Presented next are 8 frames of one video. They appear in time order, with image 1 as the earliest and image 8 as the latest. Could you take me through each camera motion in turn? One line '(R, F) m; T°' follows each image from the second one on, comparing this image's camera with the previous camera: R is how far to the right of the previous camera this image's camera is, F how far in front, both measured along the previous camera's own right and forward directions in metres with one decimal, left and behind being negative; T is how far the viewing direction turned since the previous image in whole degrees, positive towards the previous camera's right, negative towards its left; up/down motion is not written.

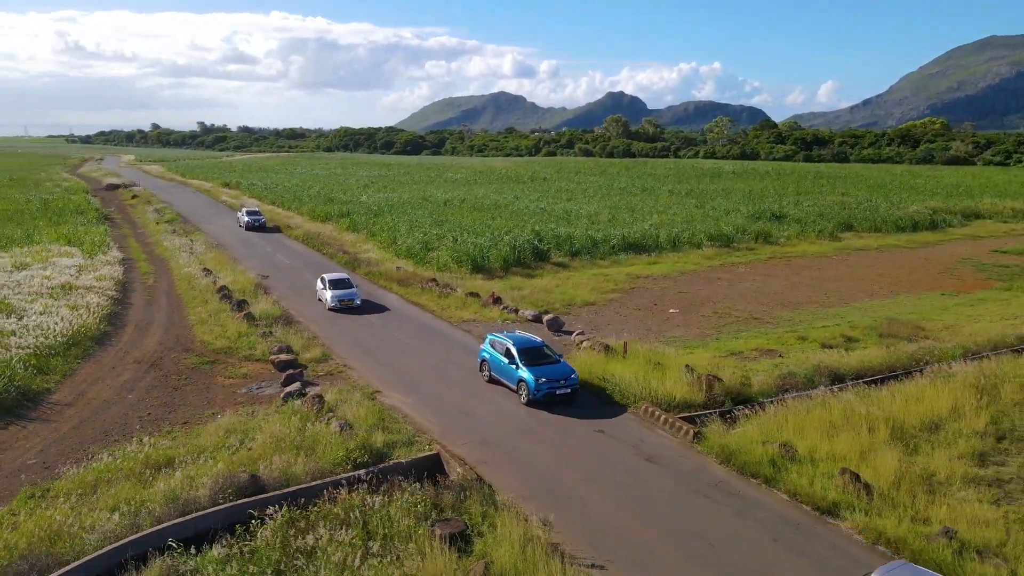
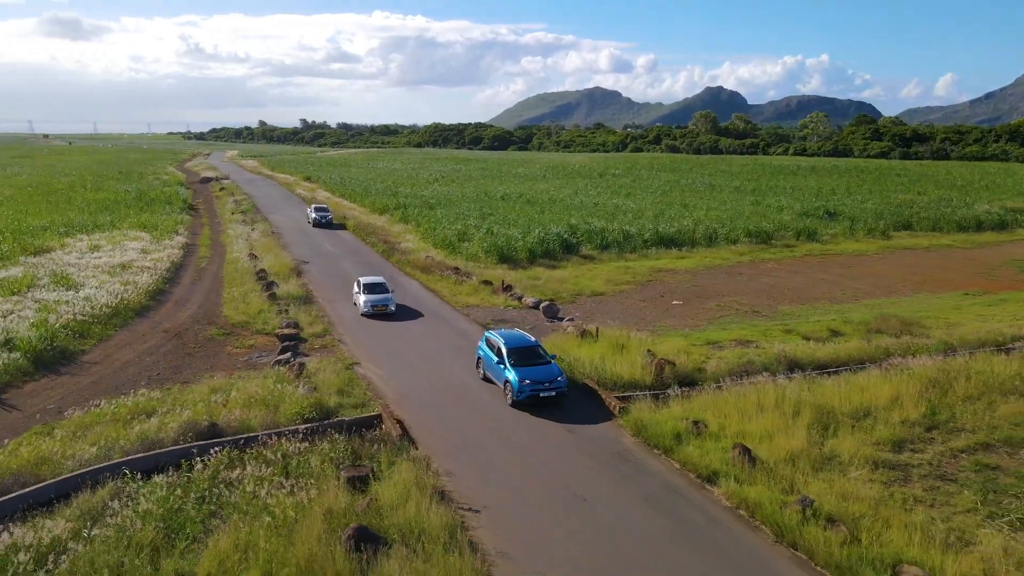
(+3.4, -1.3) m; -7°
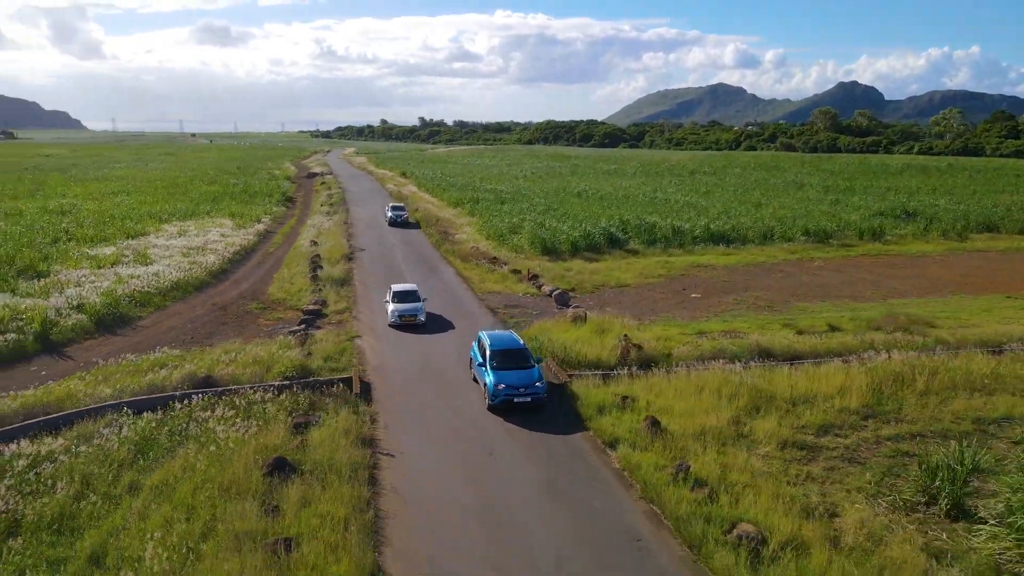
(+3.8, -1.4) m; -9°
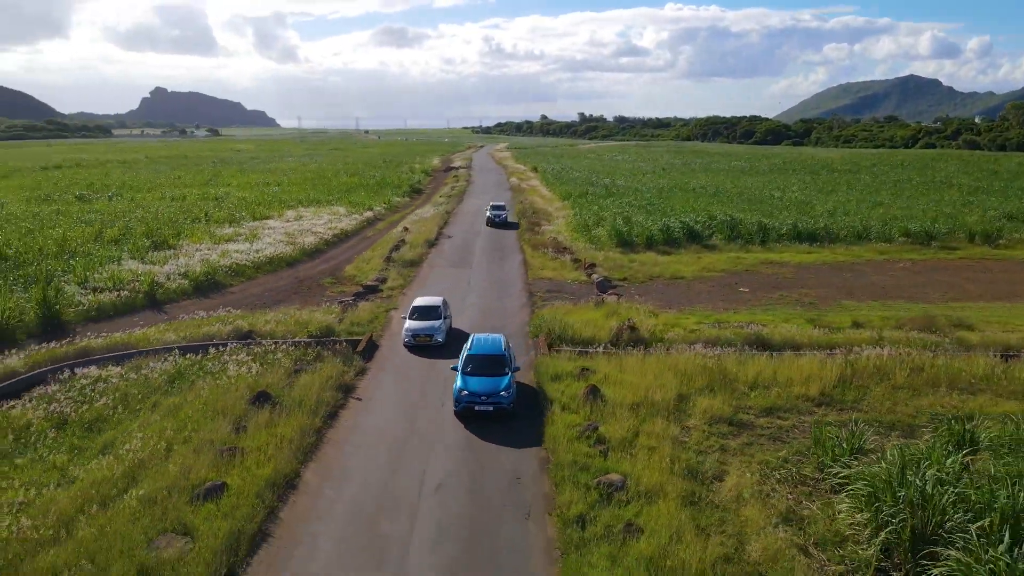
(+4.5, -1.6) m; -12°
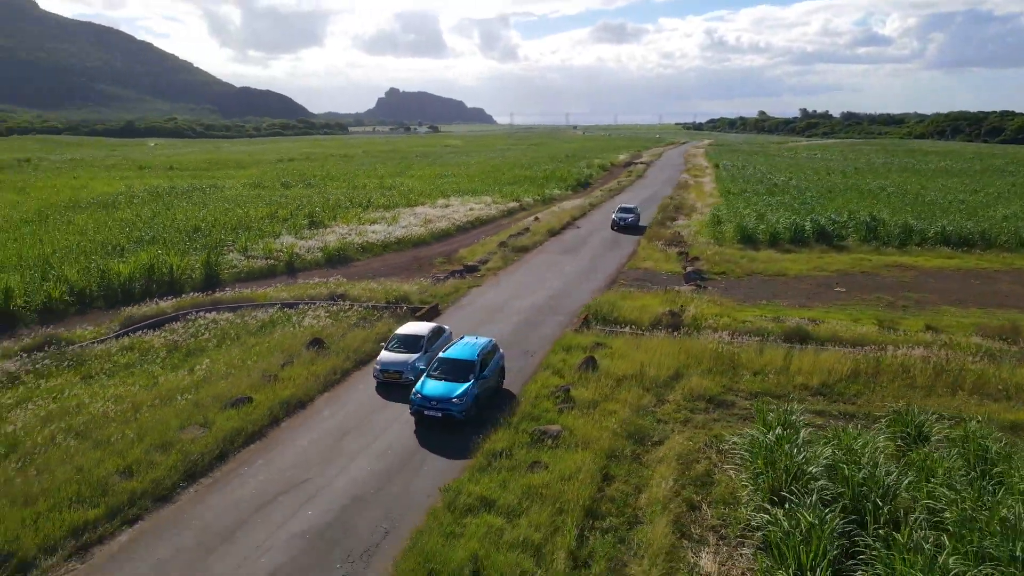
(+4.8, -1.5) m; -15°
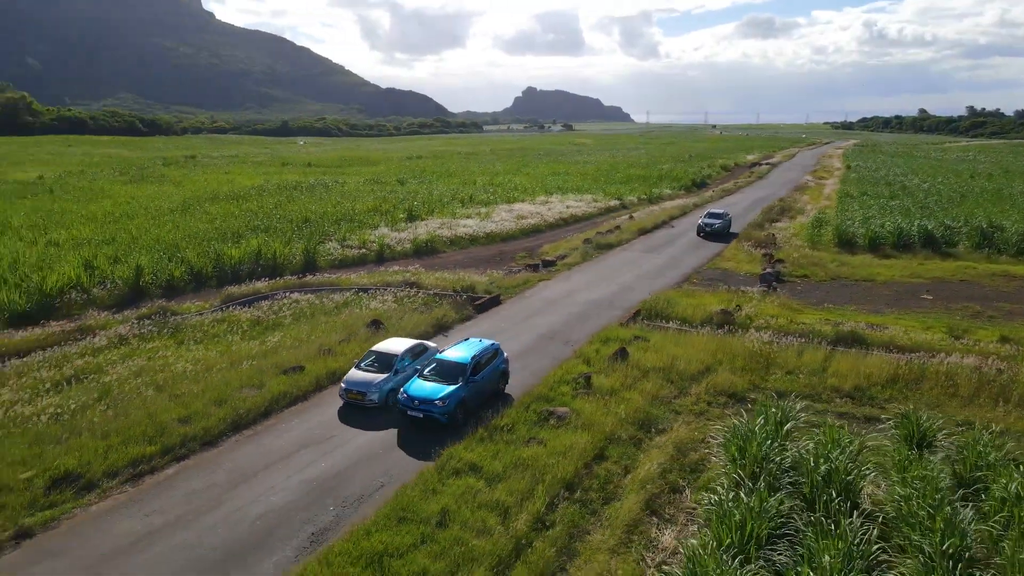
(+2.4, -0.9) m; -10°
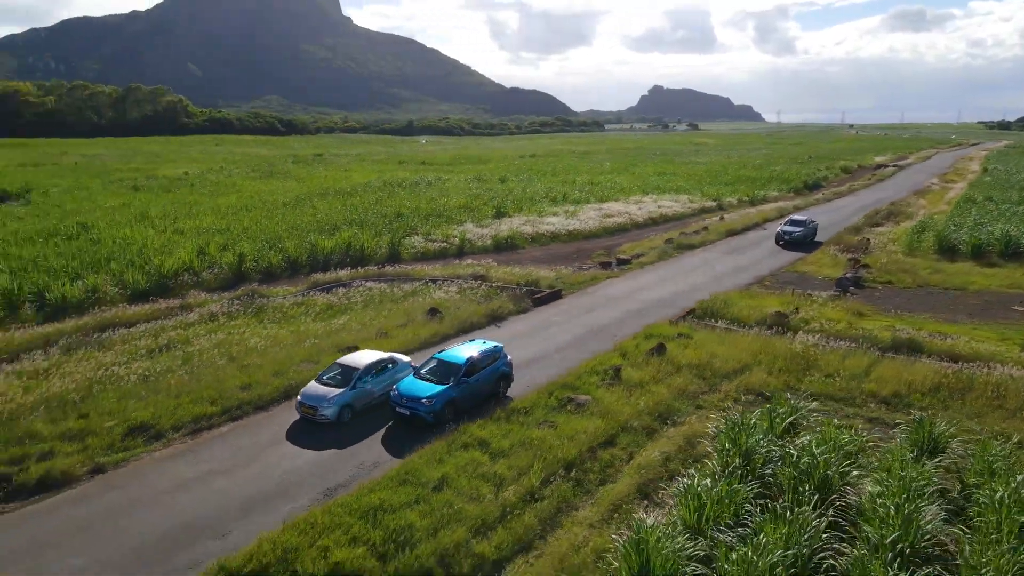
(+2.0, -0.8) m; -9°
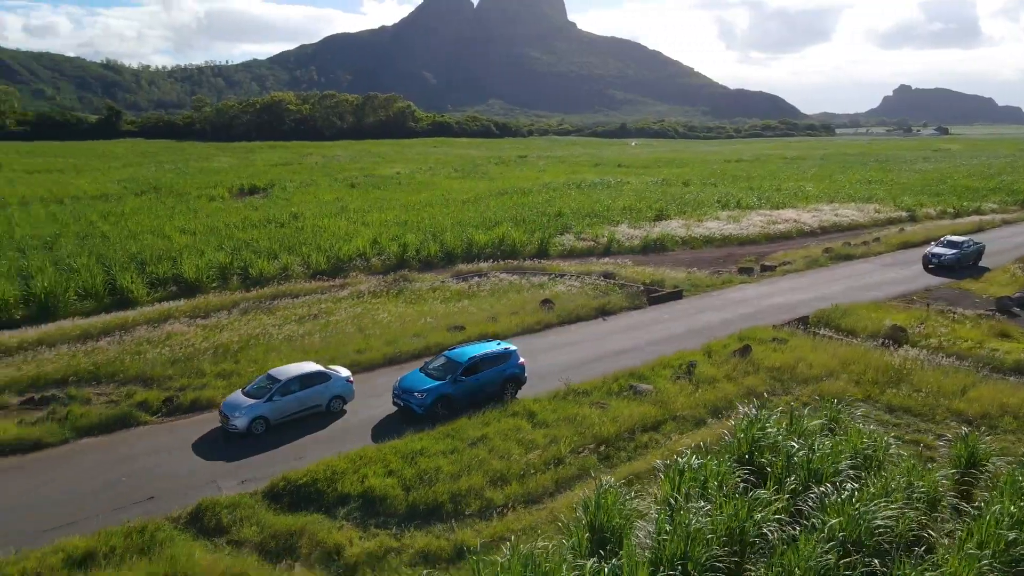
(+3.2, -1.3) m; -16°
